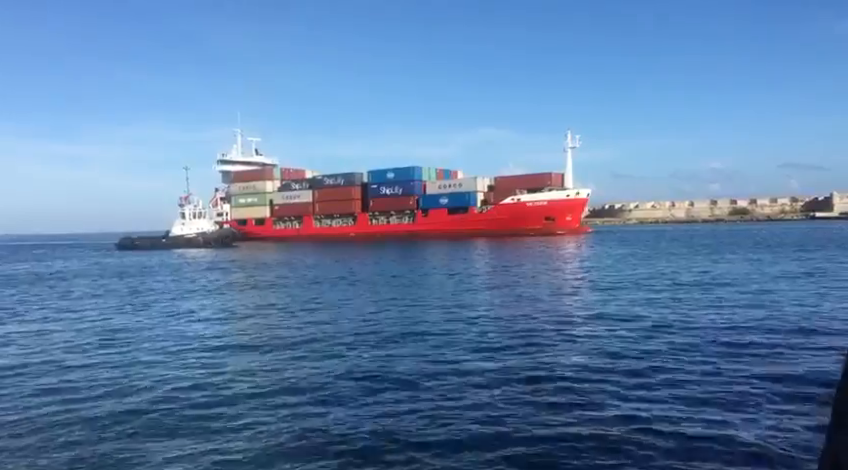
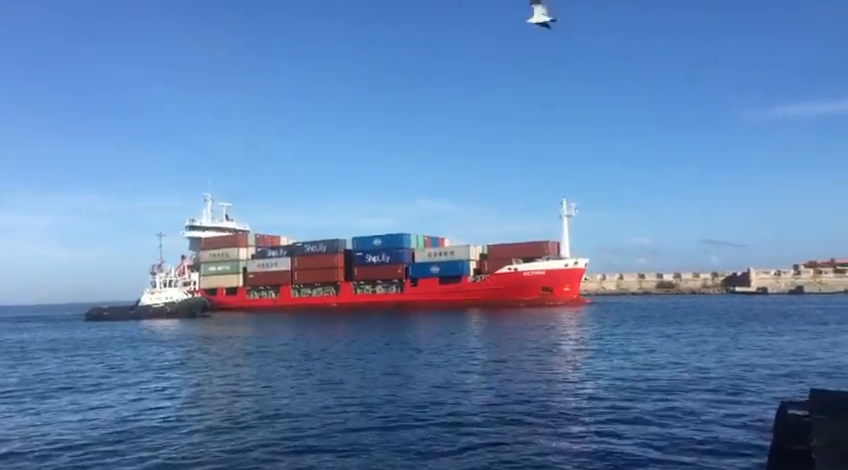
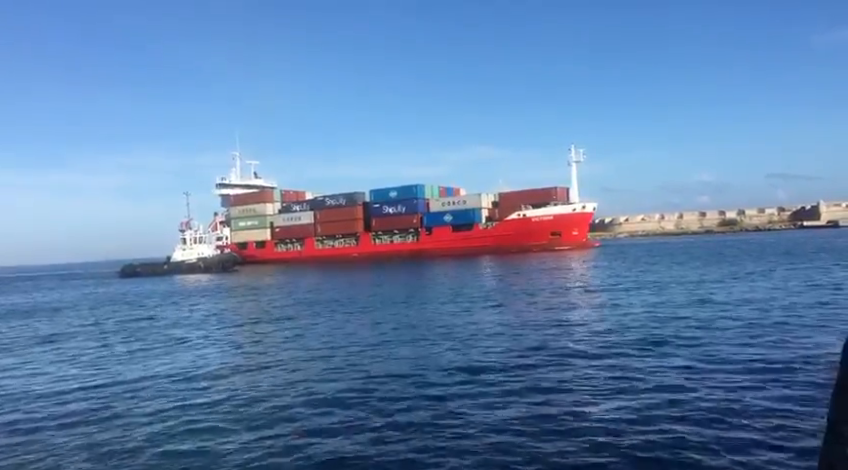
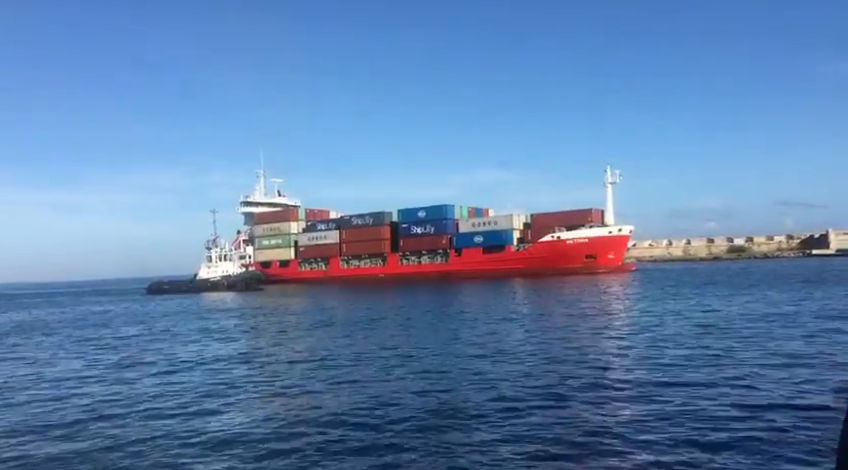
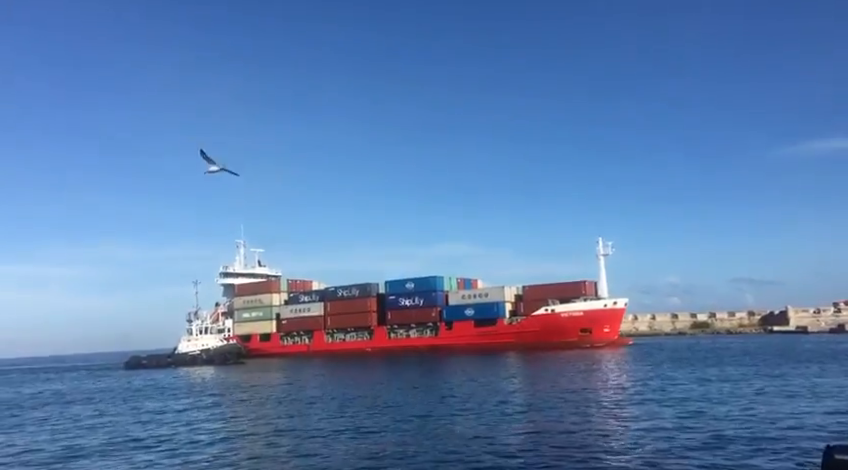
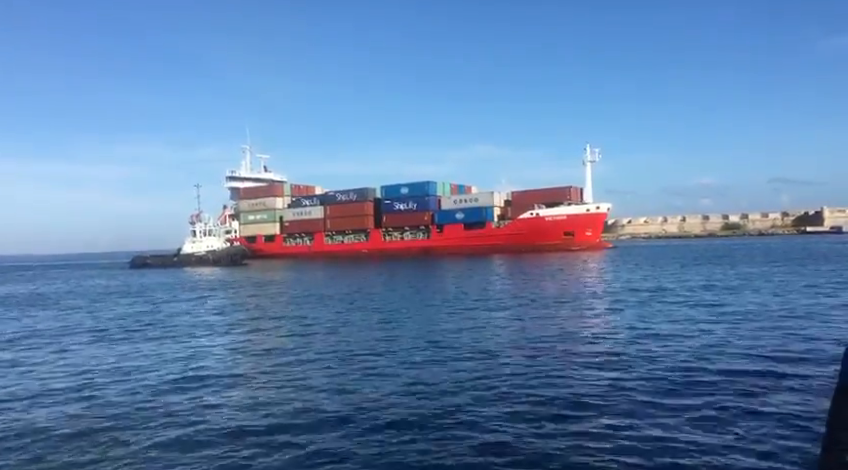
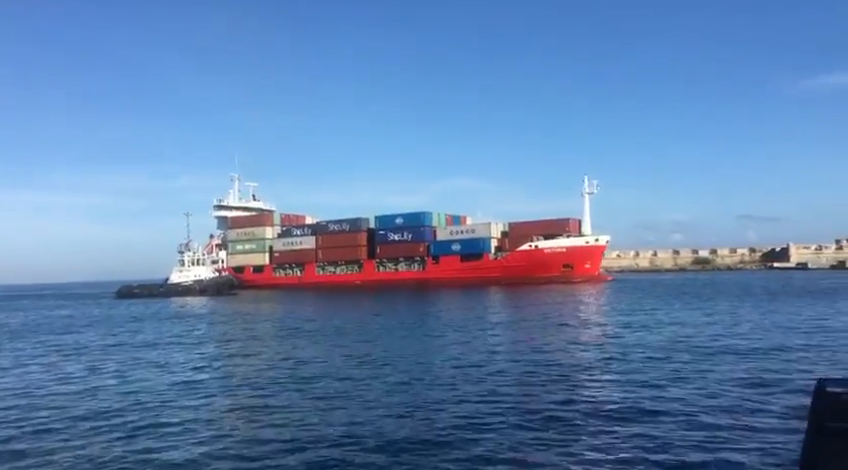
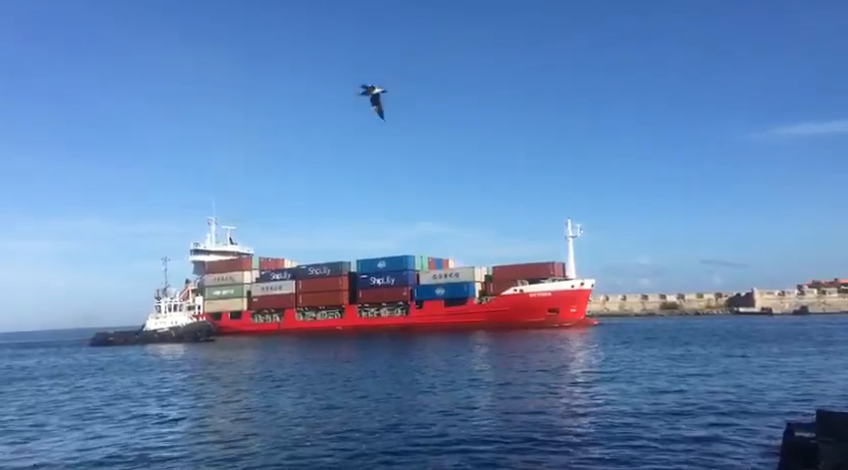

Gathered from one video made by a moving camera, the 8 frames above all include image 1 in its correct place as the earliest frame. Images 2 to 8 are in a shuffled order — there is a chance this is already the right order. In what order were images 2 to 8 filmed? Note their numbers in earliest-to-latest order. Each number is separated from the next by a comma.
3, 6, 4, 7, 2, 8, 5
